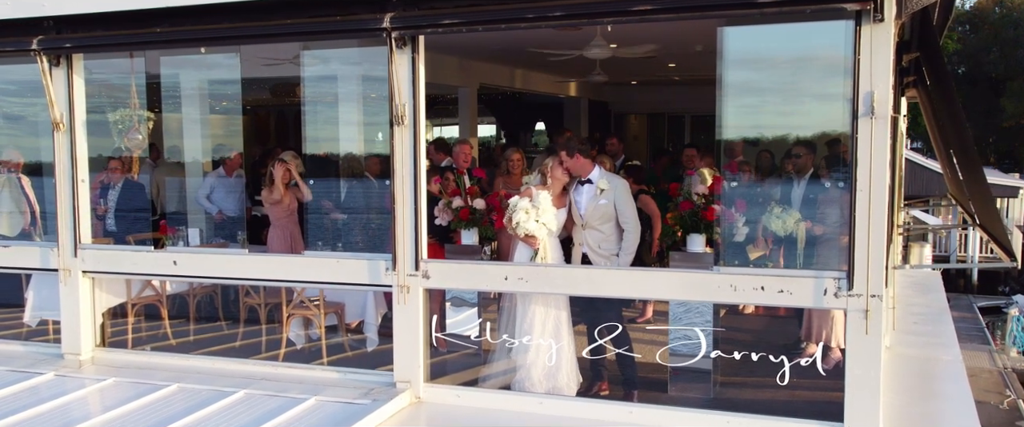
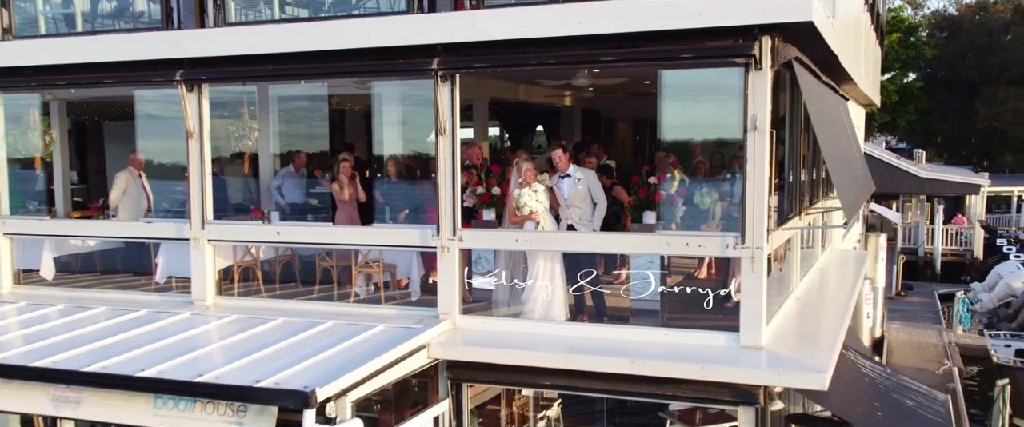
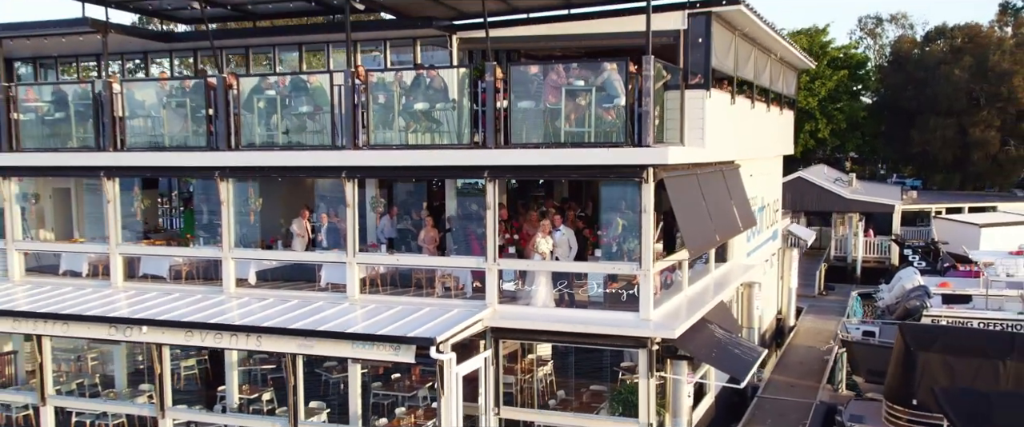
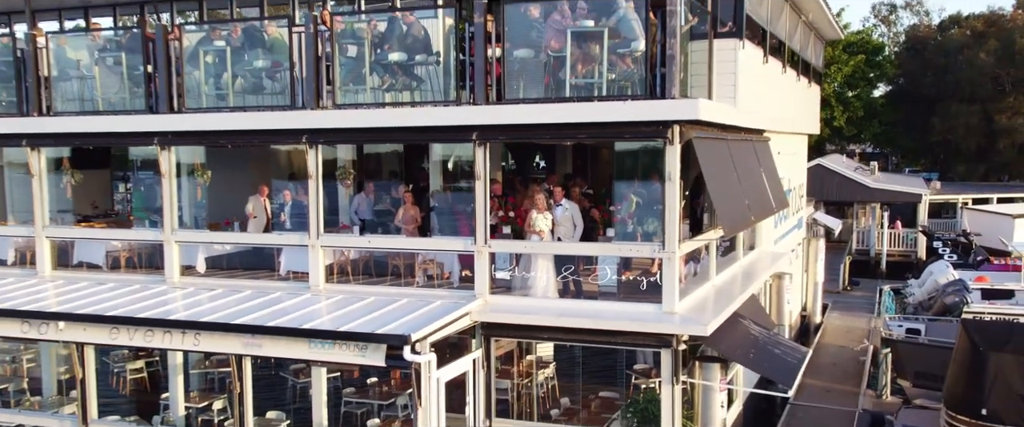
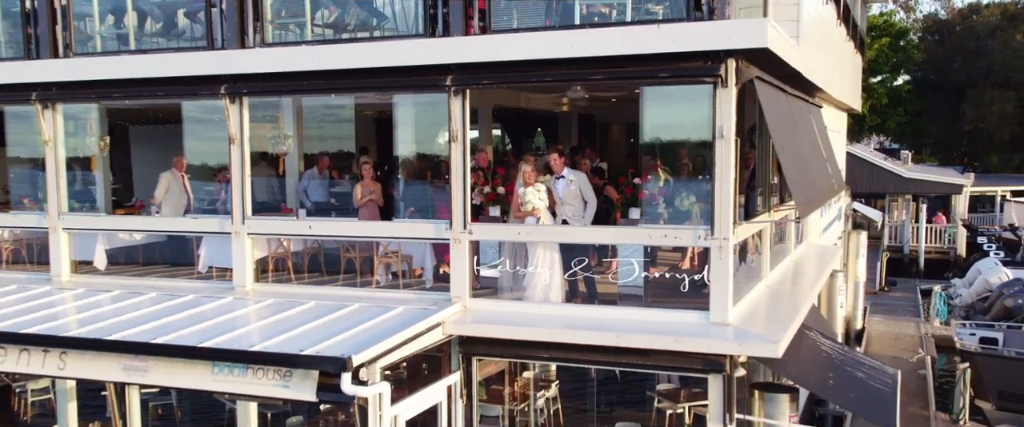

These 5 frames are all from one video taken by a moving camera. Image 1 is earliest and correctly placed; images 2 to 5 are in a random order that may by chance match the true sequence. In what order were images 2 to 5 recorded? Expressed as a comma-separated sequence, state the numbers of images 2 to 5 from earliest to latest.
2, 5, 4, 3
